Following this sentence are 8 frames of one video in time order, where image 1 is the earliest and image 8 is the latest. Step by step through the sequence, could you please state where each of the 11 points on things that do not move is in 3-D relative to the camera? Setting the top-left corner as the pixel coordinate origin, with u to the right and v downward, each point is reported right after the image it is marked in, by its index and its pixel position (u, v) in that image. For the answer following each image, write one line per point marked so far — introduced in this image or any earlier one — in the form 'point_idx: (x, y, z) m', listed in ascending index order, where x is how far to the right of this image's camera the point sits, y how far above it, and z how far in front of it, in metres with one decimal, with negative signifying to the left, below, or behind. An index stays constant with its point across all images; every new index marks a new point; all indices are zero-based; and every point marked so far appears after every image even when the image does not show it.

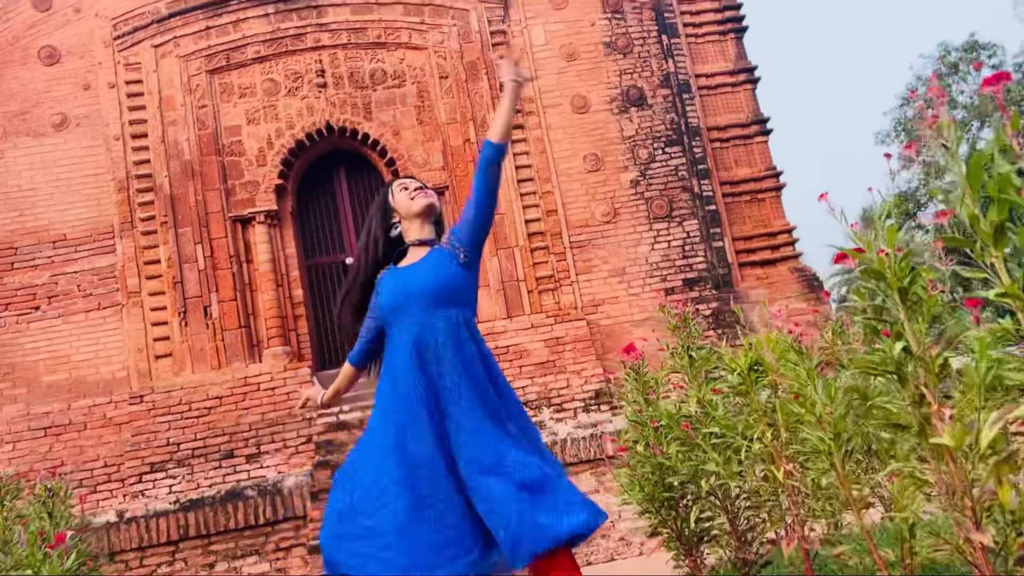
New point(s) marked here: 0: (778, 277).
0: (+2.5, +0.1, +8.6) m
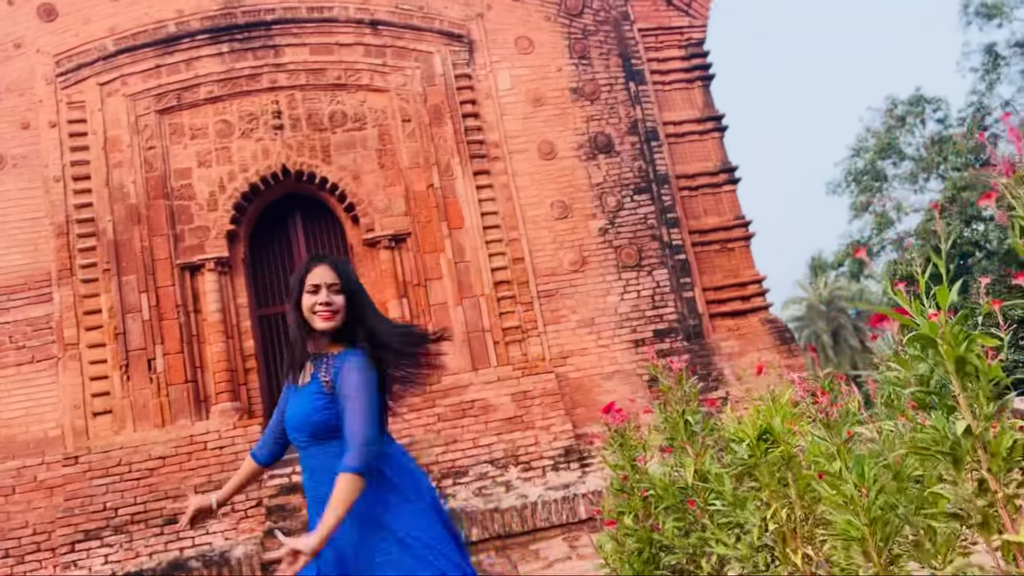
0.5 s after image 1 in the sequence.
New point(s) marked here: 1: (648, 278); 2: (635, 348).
0: (+2.2, -0.4, +8.4) m
1: (+1.2, +0.1, +8.3) m
2: (+1.1, -0.5, +8.0) m
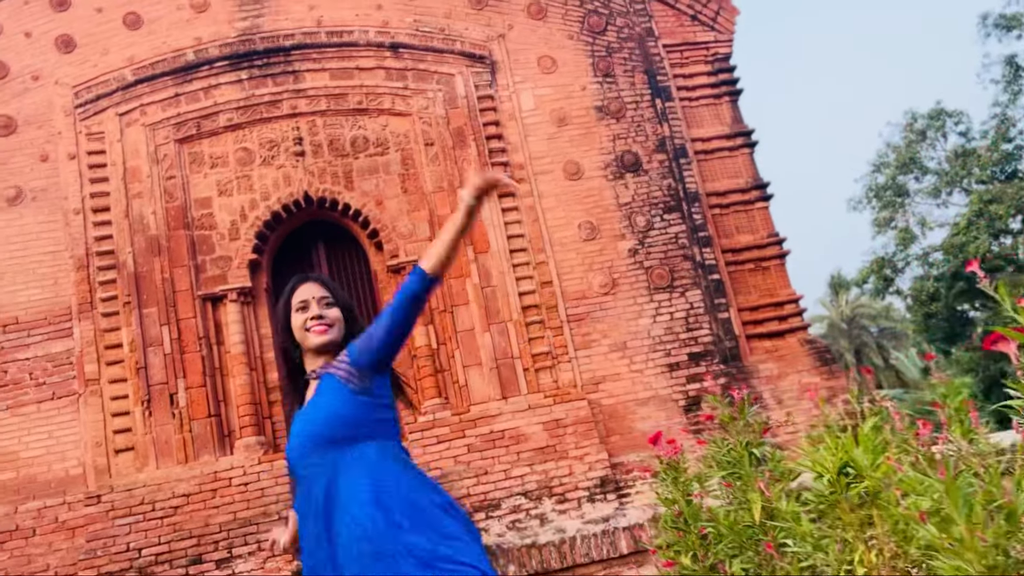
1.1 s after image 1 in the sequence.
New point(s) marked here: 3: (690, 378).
0: (+2.5, -0.5, +8.1) m
1: (+1.5, -0.1, +8.0) m
2: (+1.4, -0.7, +7.8) m
3: (+1.5, -0.8, +7.8) m
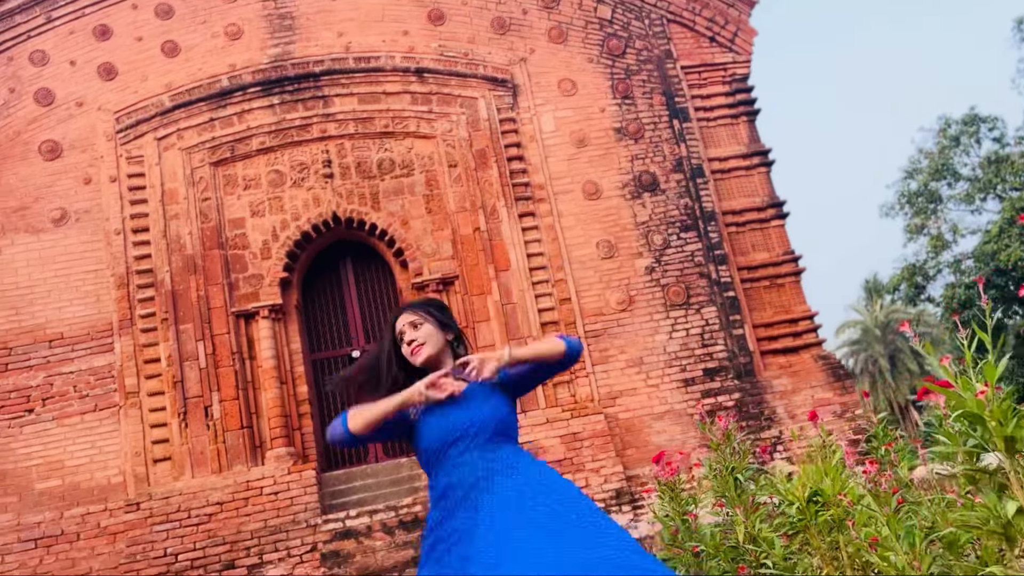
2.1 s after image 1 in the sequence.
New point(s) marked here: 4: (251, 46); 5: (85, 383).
0: (+2.7, -0.7, +8.3) m
1: (+1.7, -0.2, +8.2) m
2: (+1.5, -0.9, +8.0) m
3: (+1.7, -0.9, +8.0) m
4: (-2.5, +2.3, +8.5) m
5: (-3.6, -0.8, +7.5) m
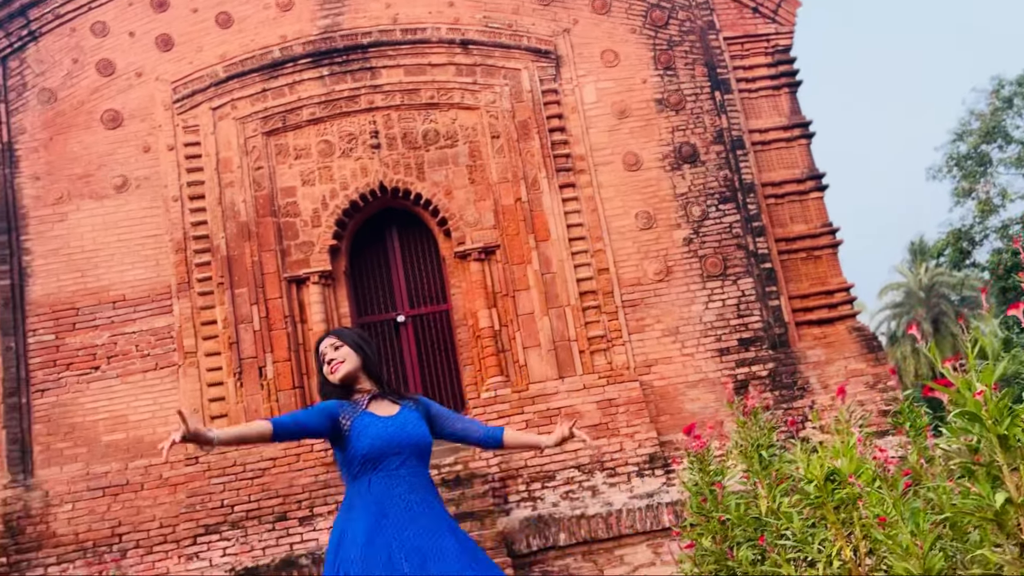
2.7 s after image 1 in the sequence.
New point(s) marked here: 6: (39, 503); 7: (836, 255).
0: (+3.0, -0.4, +8.5) m
1: (+2.0, 0.0, +8.4) m
2: (+1.9, -0.6, +8.2) m
3: (+2.0, -0.7, +8.2) m
4: (-2.0, +2.6, +8.8) m
5: (-3.2, -0.5, +8.0) m
6: (-3.9, -1.8, +7.5) m
7: (+3.1, +0.3, +8.8) m
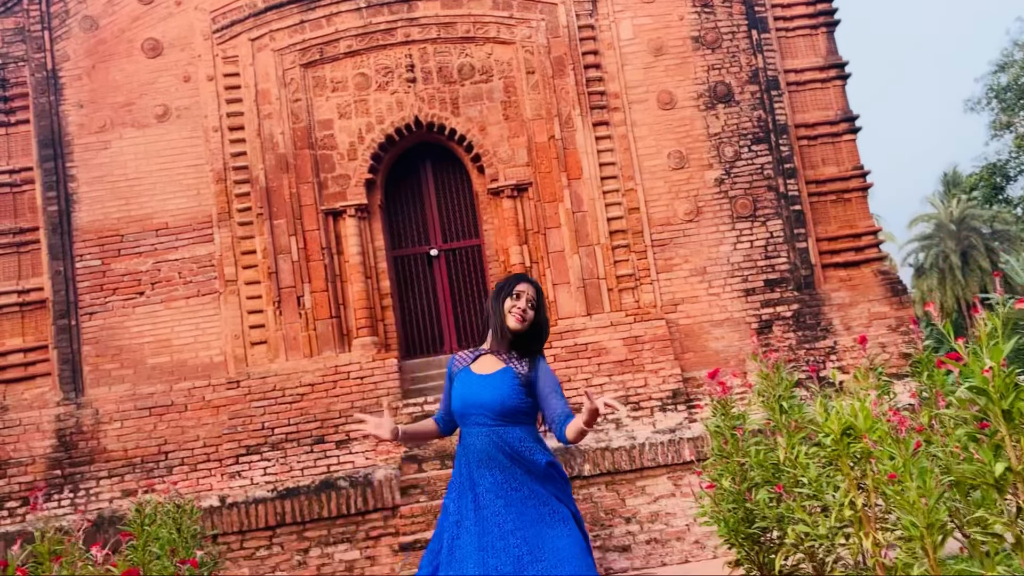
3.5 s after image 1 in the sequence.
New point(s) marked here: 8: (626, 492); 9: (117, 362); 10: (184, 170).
0: (+3.3, +0.1, +8.6) m
1: (+2.3, +0.6, +8.5) m
2: (+2.2, -0.1, +8.4) m
3: (+2.3, -0.1, +8.4) m
4: (-1.7, +3.3, +8.7) m
5: (-2.9, +0.2, +8.3) m
6: (-3.7, -1.2, +7.9) m
7: (+3.4, +0.9, +8.8) m
8: (+0.9, -1.6, +7.0) m
9: (-3.5, -0.7, +8.1) m
10: (-3.0, +1.1, +8.4) m
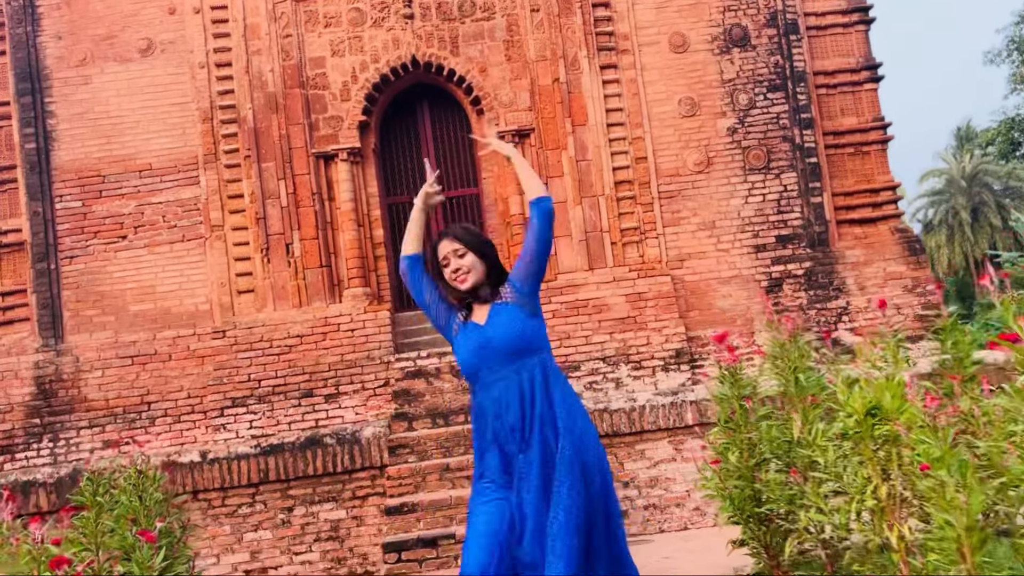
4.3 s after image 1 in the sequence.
0: (+3.3, +0.5, +8.2) m
1: (+2.3, +1.0, +8.1) m
2: (+2.1, +0.3, +8.0) m
3: (+2.3, +0.2, +8.0) m
4: (-1.6, +3.8, +8.2) m
5: (-2.9, +0.6, +7.9) m
6: (-3.7, -0.7, +7.6) m
7: (+3.5, +1.3, +8.4) m
8: (+0.8, -1.2, +6.7) m
9: (-3.5, -0.2, +7.7) m
10: (-3.0, +1.6, +8.0) m
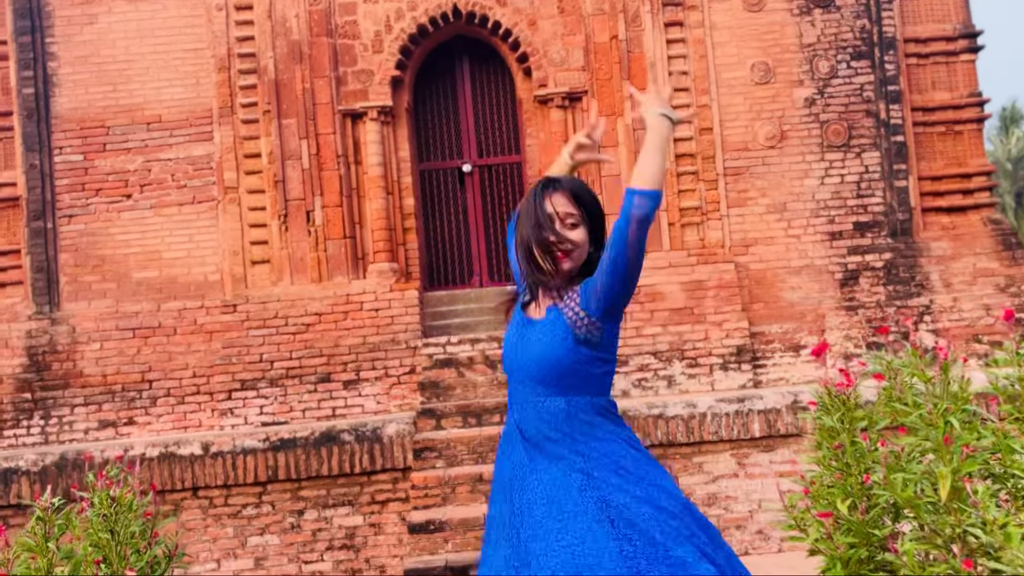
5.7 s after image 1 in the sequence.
0: (+3.7, +0.5, +7.3) m
1: (+2.7, +1.0, +7.2) m
2: (+2.5, +0.4, +7.1) m
3: (+2.7, +0.3, +7.1) m
4: (-1.1, +4.0, +7.2) m
5: (-2.6, +0.9, +7.1) m
6: (-3.4, -0.4, +6.9) m
7: (+3.8, +1.3, +7.4) m
8: (+1.1, -1.2, +5.9) m
9: (-3.2, +0.1, +7.0) m
10: (-2.6, +1.9, +7.2) m
